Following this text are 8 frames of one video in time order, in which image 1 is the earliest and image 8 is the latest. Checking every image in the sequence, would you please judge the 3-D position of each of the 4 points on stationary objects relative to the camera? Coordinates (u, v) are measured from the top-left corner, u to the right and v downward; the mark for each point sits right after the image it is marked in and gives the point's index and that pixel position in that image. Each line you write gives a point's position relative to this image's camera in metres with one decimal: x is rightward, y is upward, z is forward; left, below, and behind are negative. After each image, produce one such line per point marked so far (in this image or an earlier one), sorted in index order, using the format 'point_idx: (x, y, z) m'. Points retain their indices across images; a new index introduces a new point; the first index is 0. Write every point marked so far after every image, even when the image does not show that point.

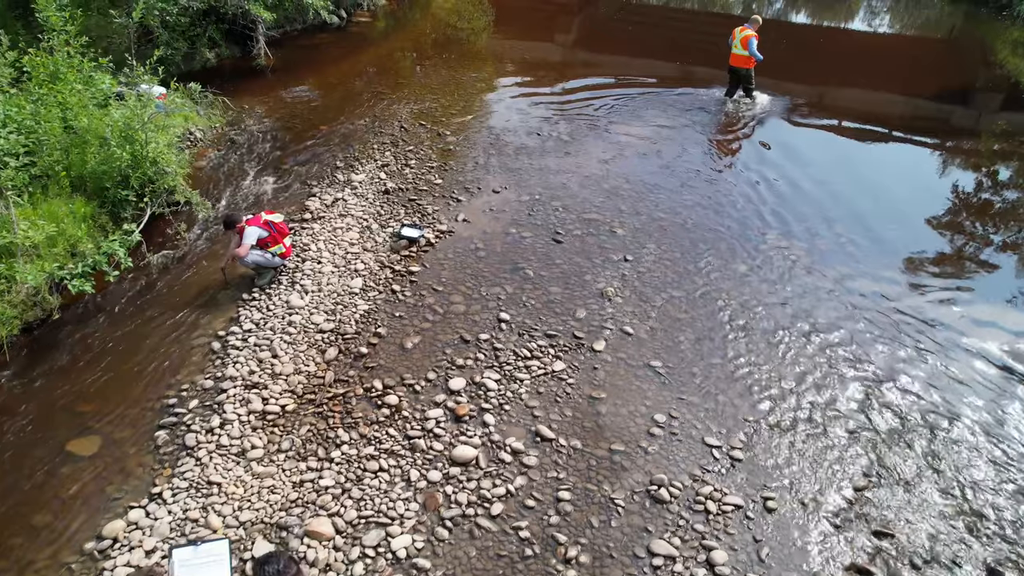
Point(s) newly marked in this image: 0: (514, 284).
0: (0.0, +0.1, +8.2) m
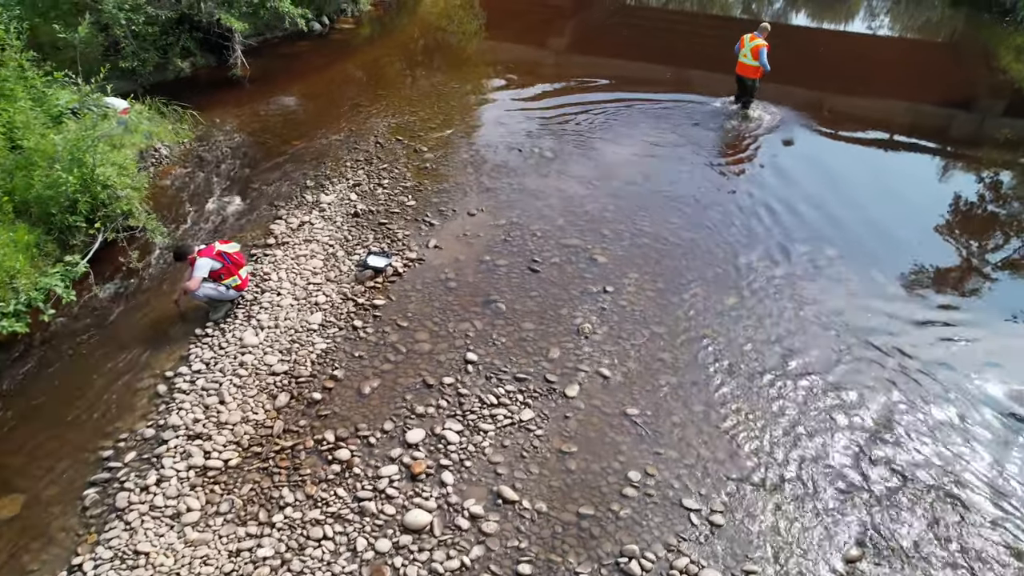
0: (-0.6, -0.6, +7.7) m
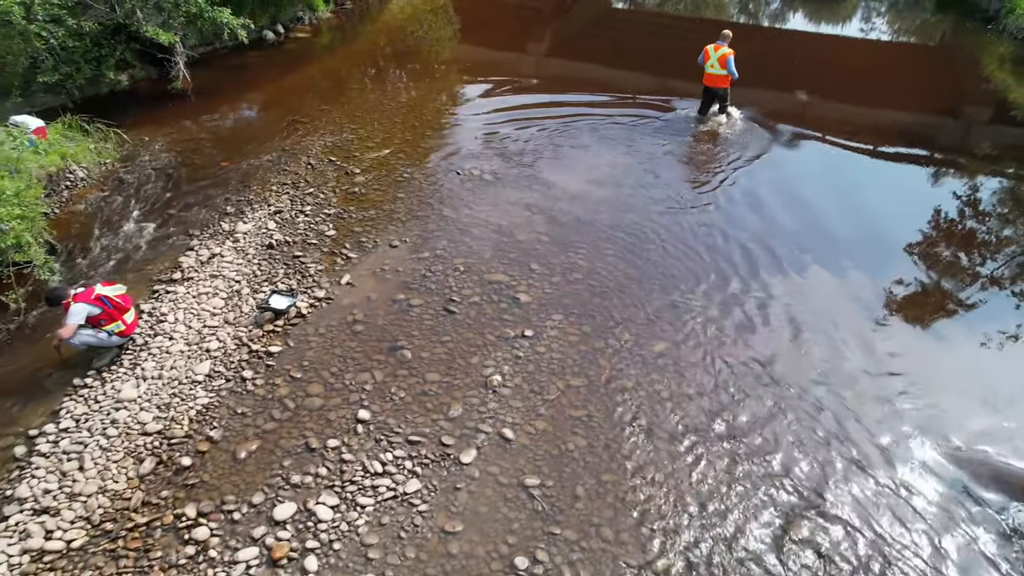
0: (-2.3, -1.5, +7.0) m
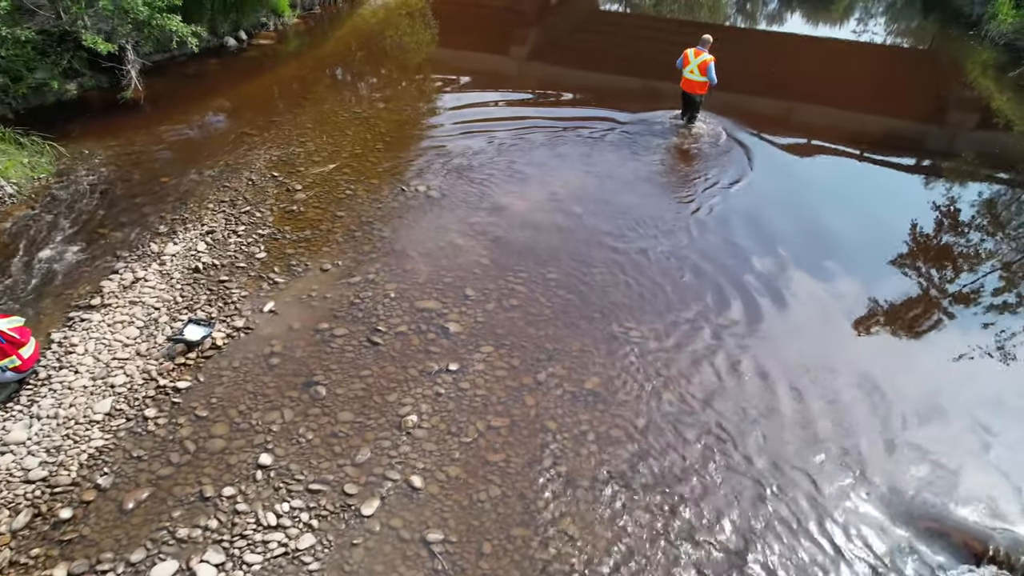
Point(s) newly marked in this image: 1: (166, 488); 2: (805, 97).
0: (-3.7, -2.1, +6.6) m
1: (-5.3, -3.0, +5.9) m
2: (+15.0, +9.8, +19.8) m
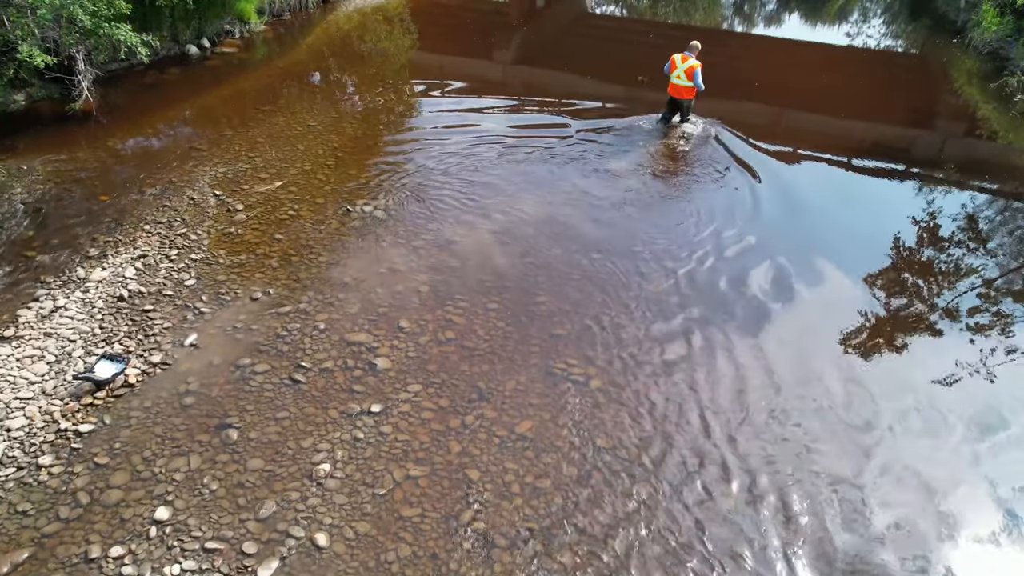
0: (-4.9, -2.7, +6.2) m
1: (-6.5, -3.7, +5.5) m
2: (+13.8, +9.2, +19.4) m
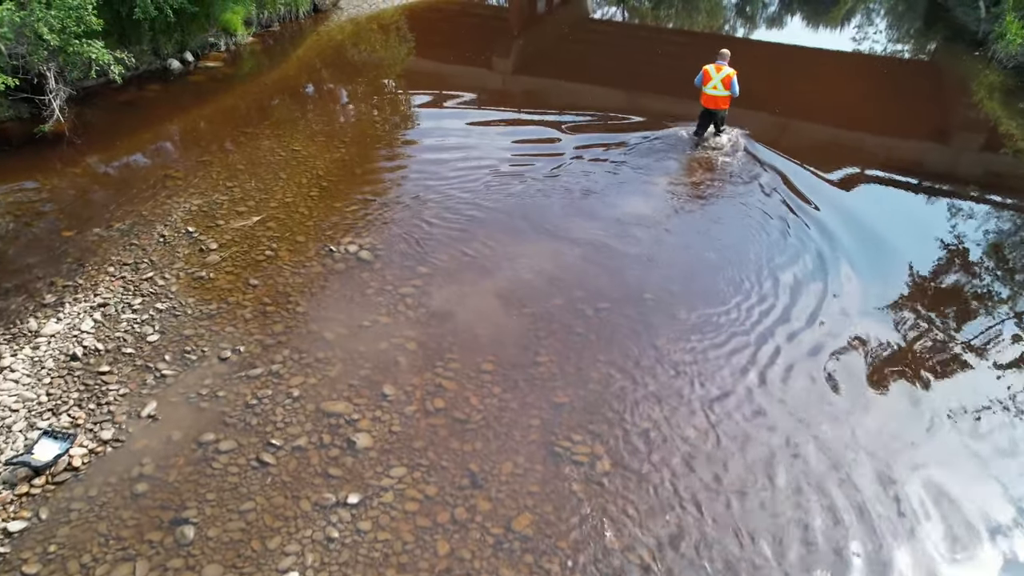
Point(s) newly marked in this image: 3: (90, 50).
0: (-5.0, -3.8, +5.4) m
1: (-6.6, -4.7, +4.6) m
2: (+13.8, +8.1, +18.5) m
3: (-12.7, +7.2, +11.7) m
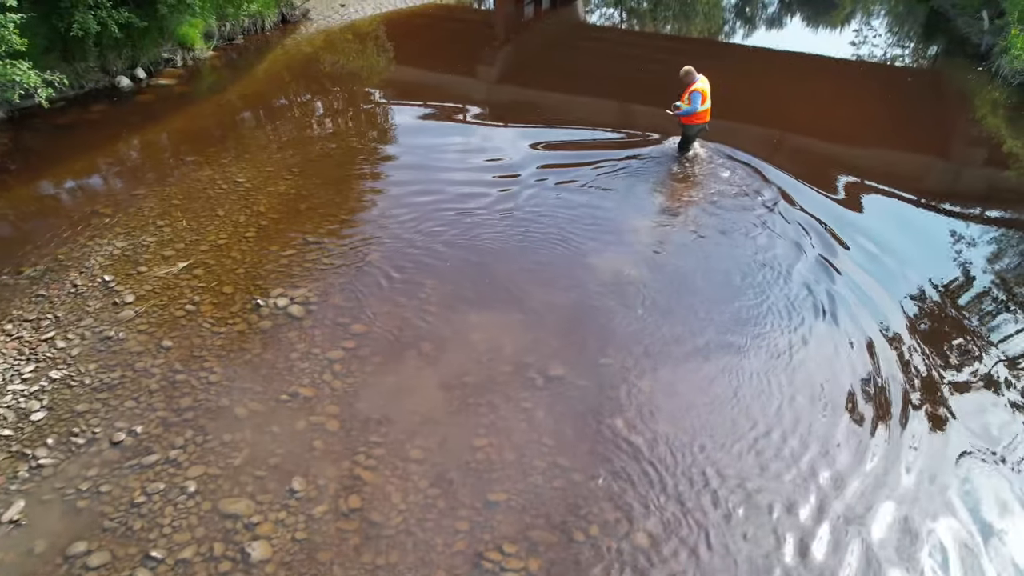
0: (-6.1, -5.0, +4.5) m
1: (-7.7, -6.0, +3.8) m
2: (+12.7, +6.9, +17.6) m
3: (-13.8, +6.0, +10.8) m
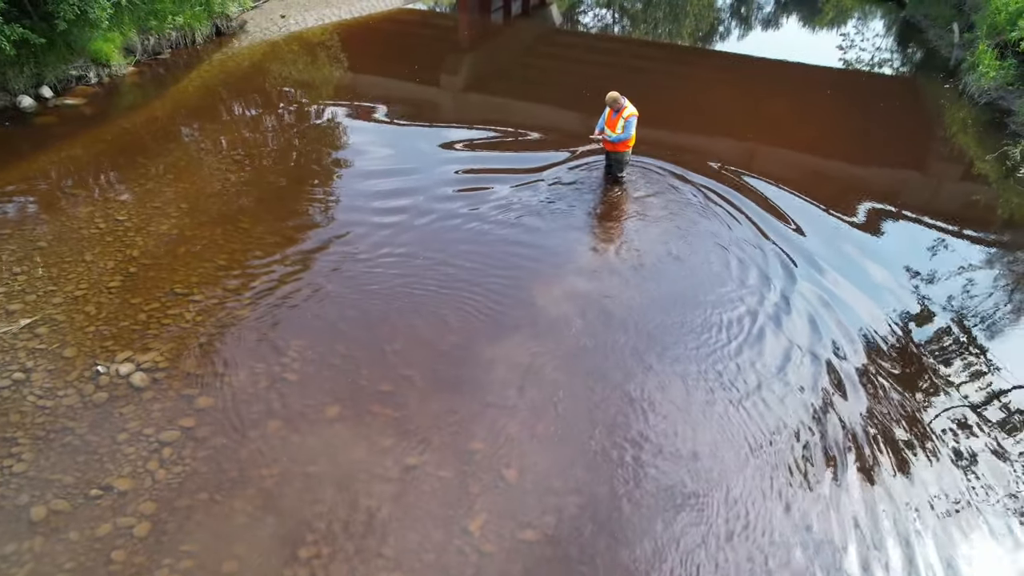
0: (-8.5, -6.2, +3.6) m
1: (-10.0, -7.2, +2.9) m
2: (+10.3, +5.7, +16.7) m
3: (-16.2, +4.8, +9.9) m
